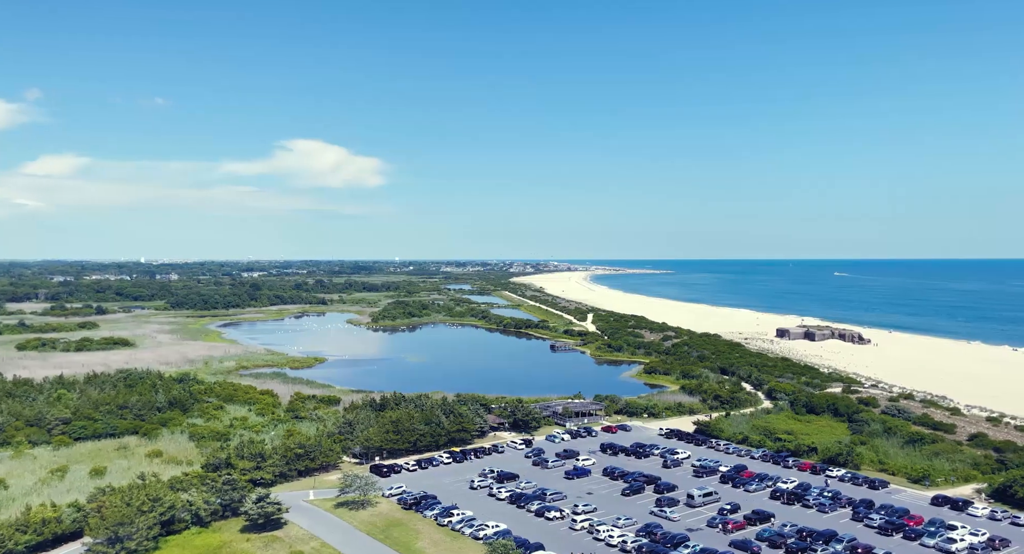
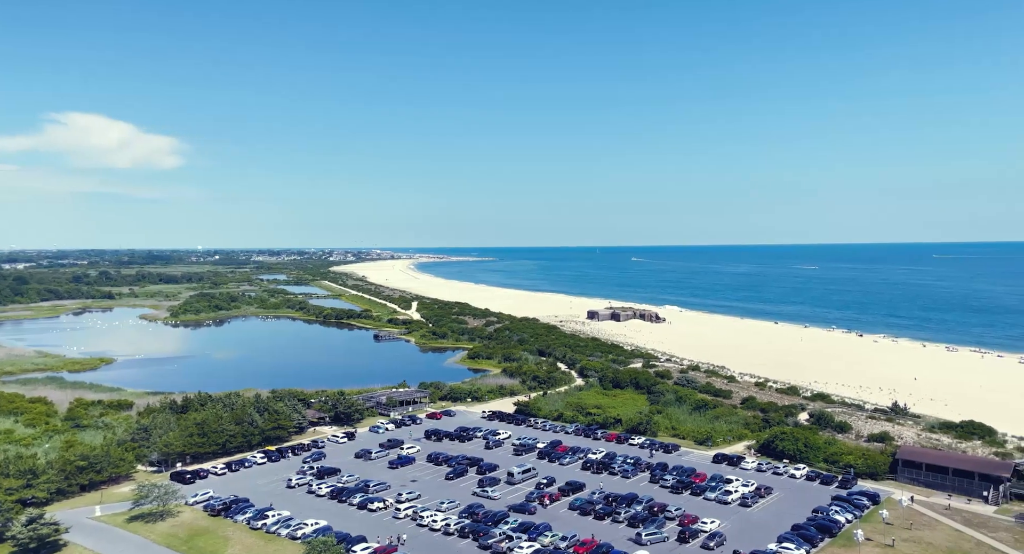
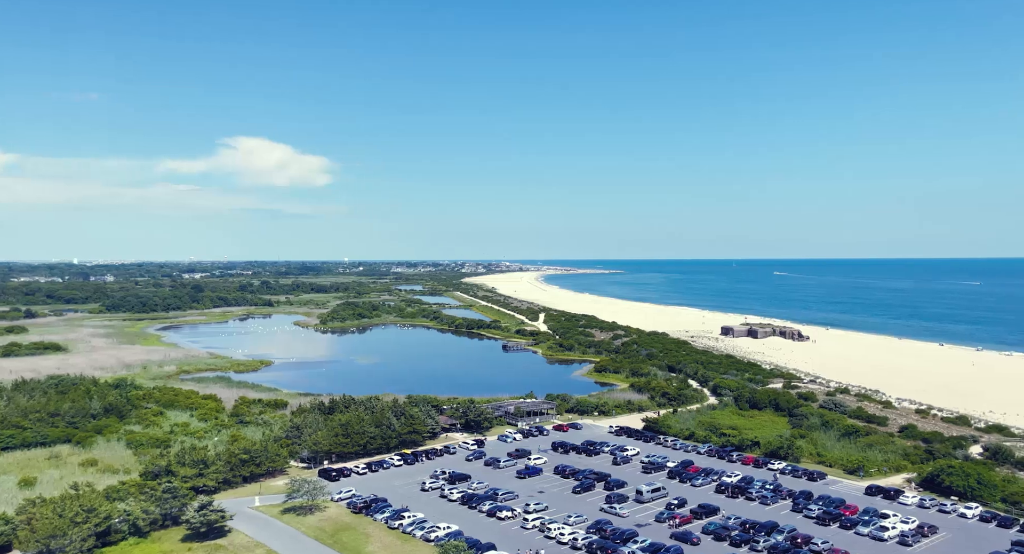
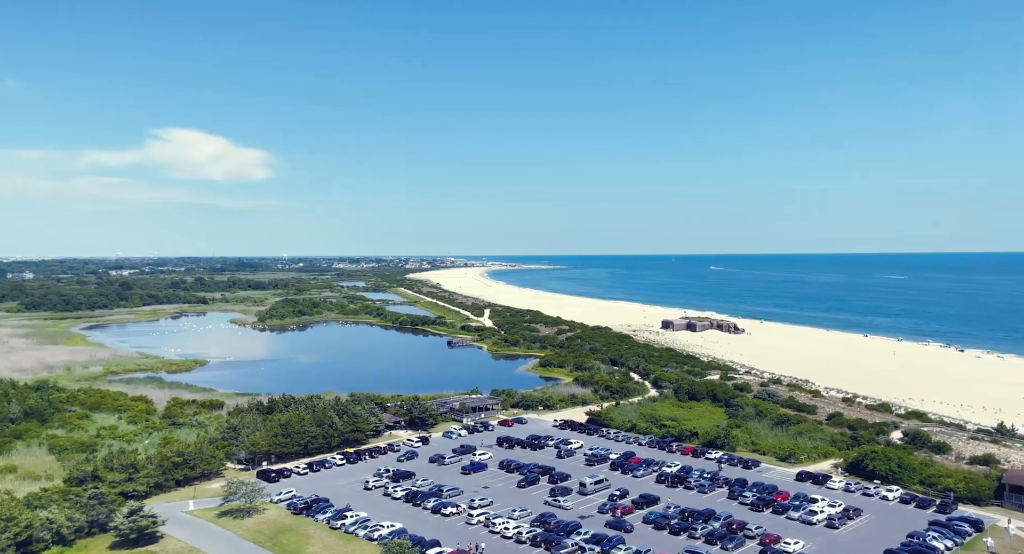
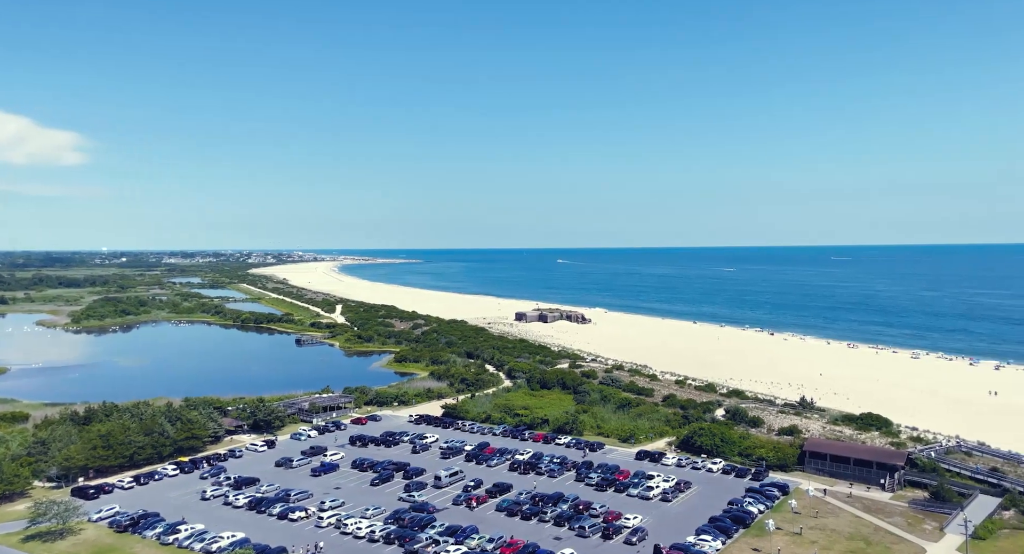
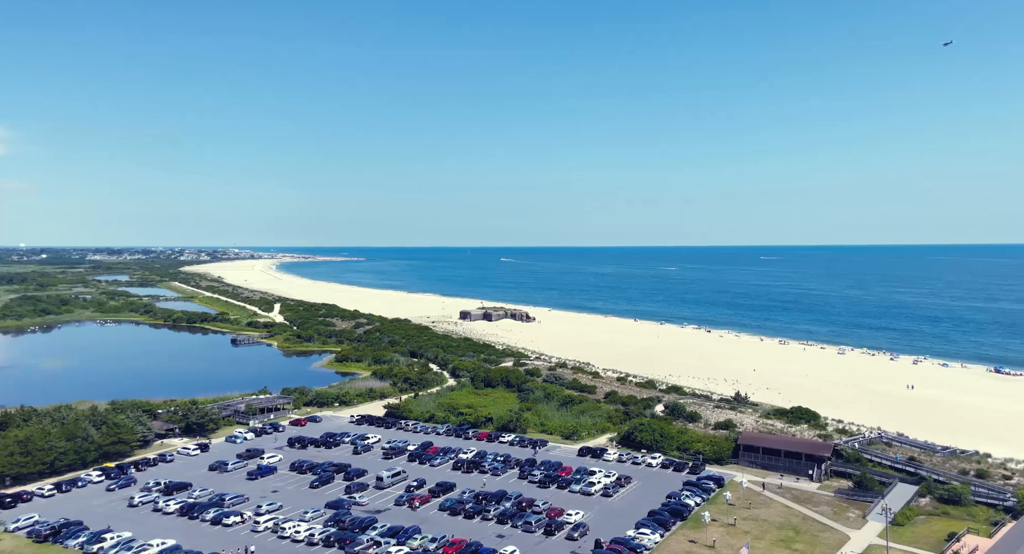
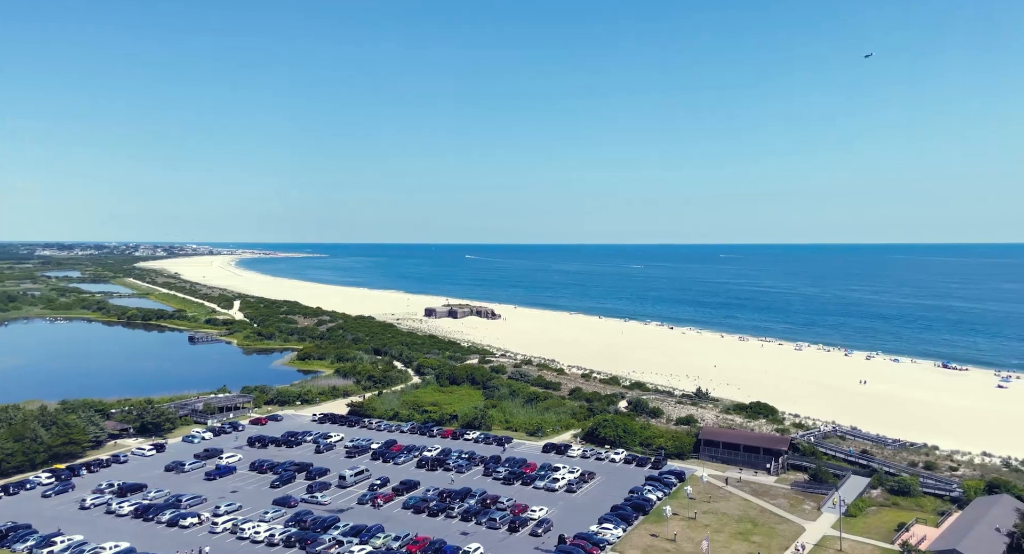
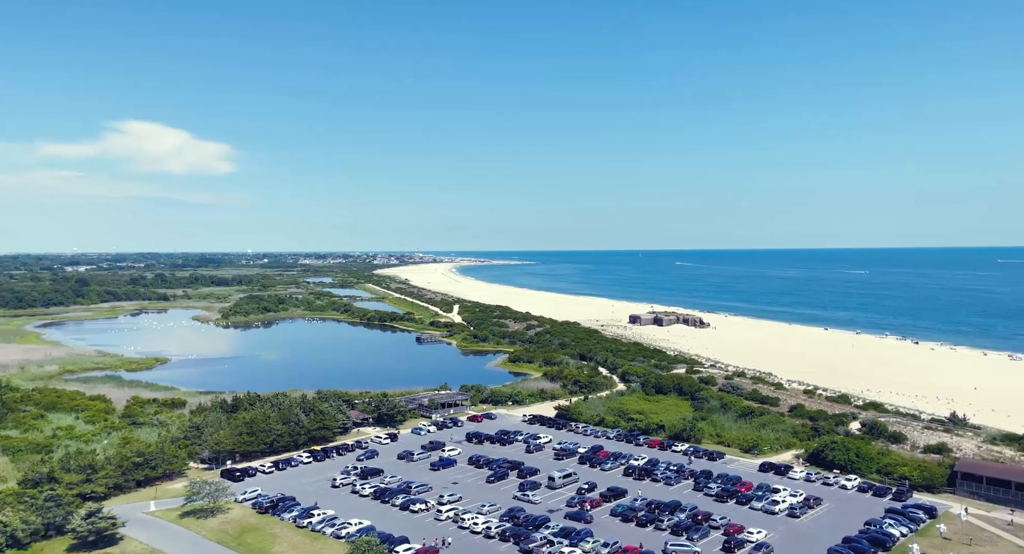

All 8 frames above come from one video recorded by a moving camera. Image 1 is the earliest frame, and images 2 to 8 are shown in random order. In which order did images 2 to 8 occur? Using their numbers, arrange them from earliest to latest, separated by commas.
3, 4, 8, 2, 5, 6, 7
